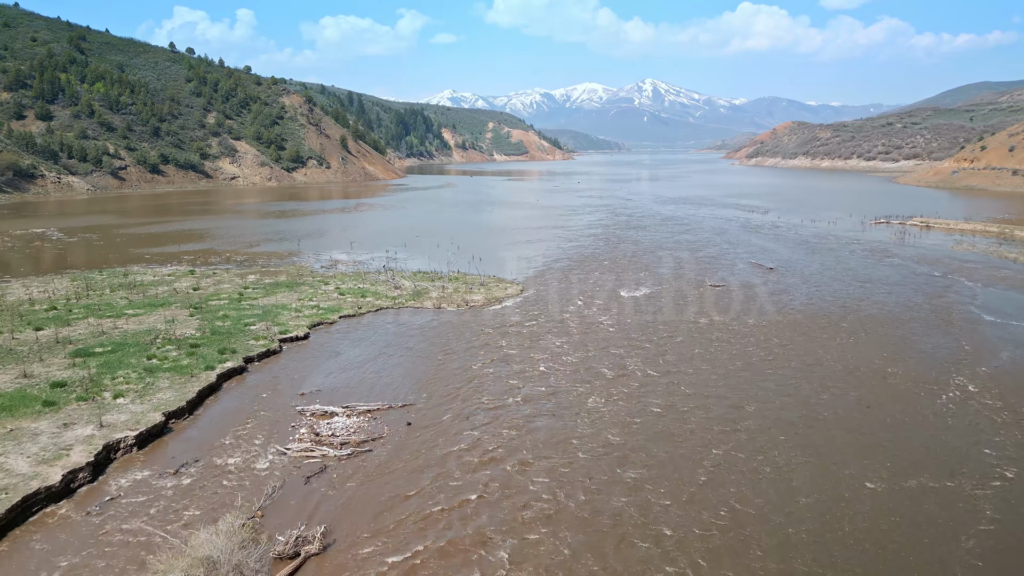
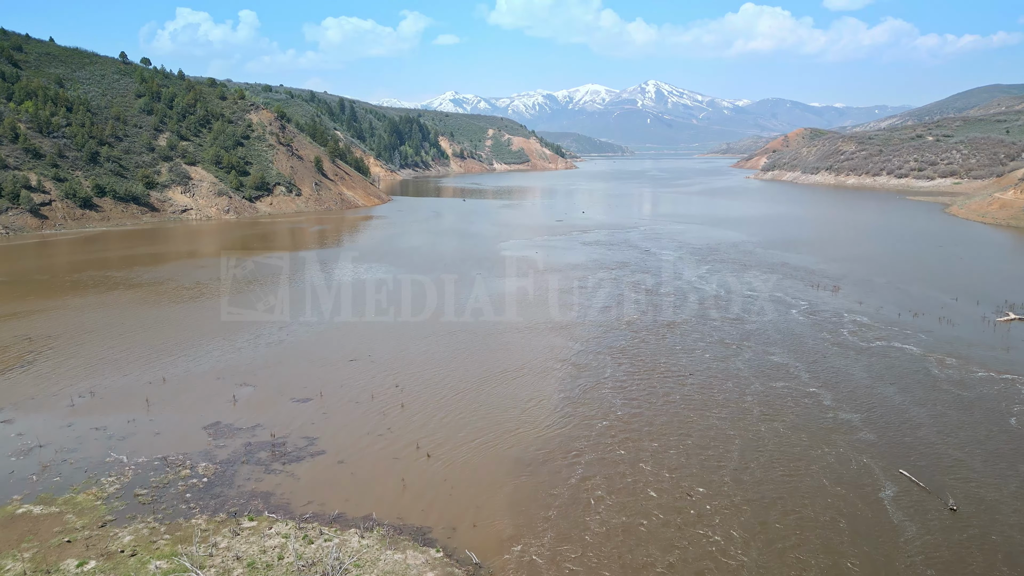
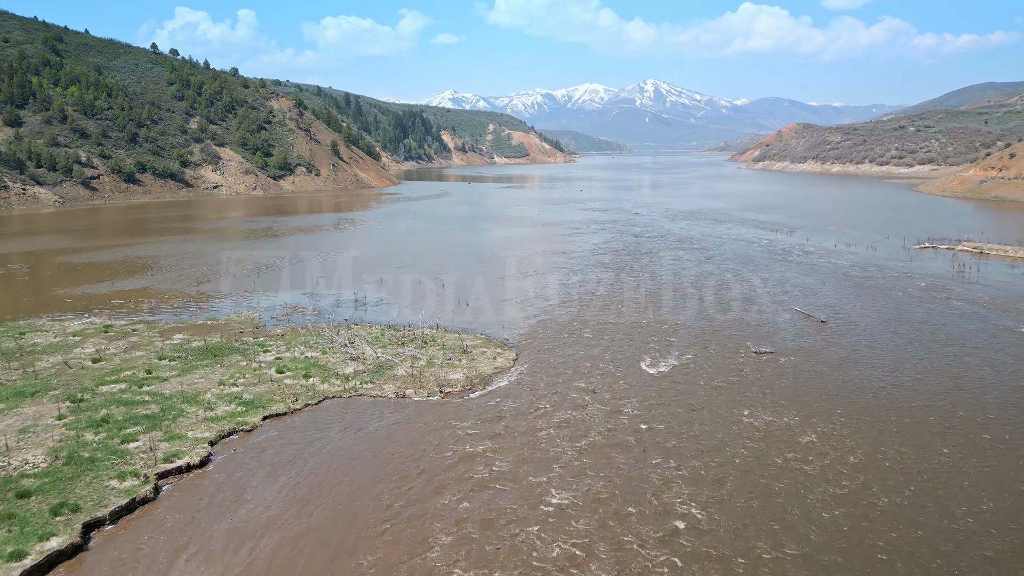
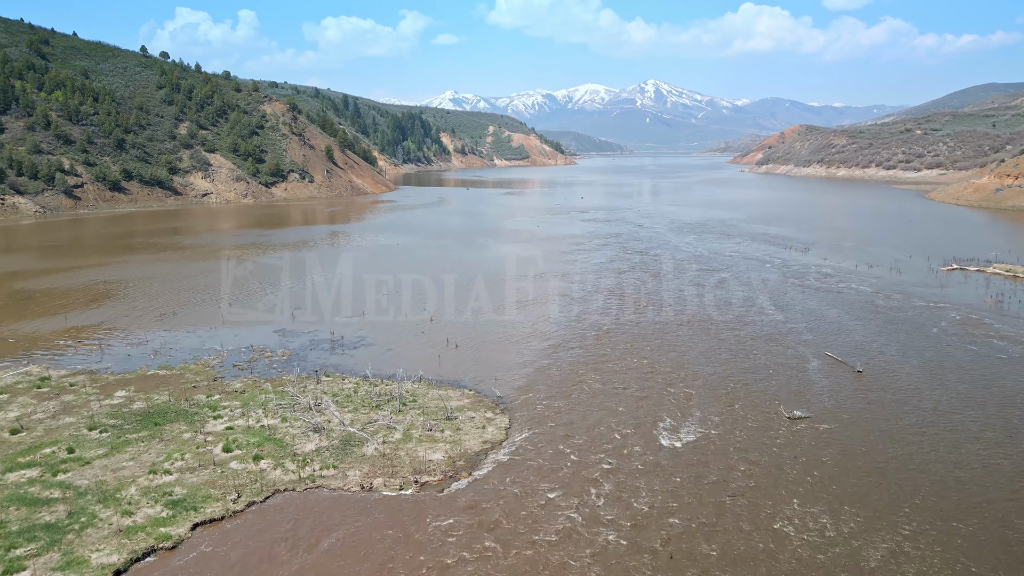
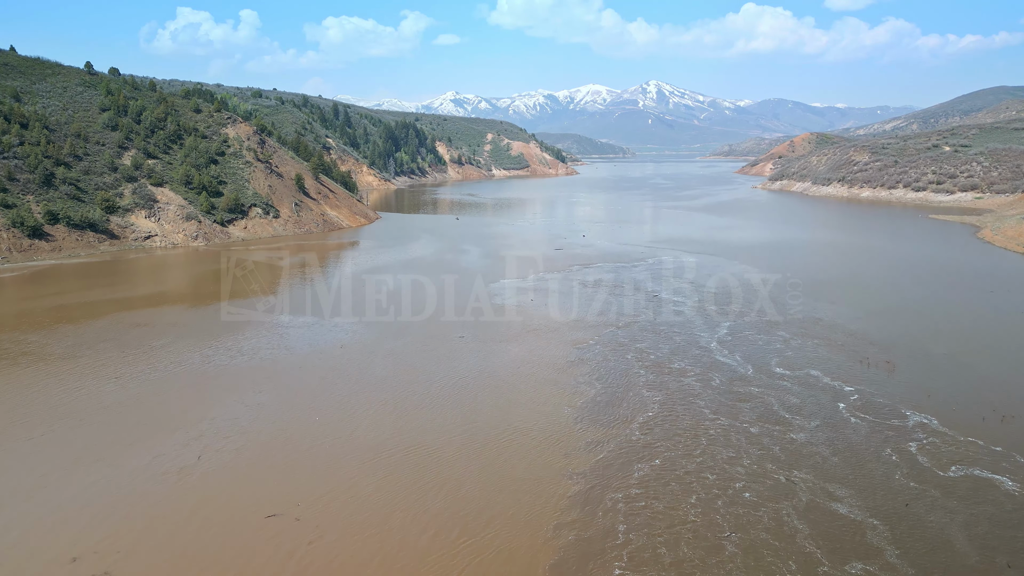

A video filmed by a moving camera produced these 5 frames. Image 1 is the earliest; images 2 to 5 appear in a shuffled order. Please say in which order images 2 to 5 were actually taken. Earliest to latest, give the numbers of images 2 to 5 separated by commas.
3, 4, 2, 5
